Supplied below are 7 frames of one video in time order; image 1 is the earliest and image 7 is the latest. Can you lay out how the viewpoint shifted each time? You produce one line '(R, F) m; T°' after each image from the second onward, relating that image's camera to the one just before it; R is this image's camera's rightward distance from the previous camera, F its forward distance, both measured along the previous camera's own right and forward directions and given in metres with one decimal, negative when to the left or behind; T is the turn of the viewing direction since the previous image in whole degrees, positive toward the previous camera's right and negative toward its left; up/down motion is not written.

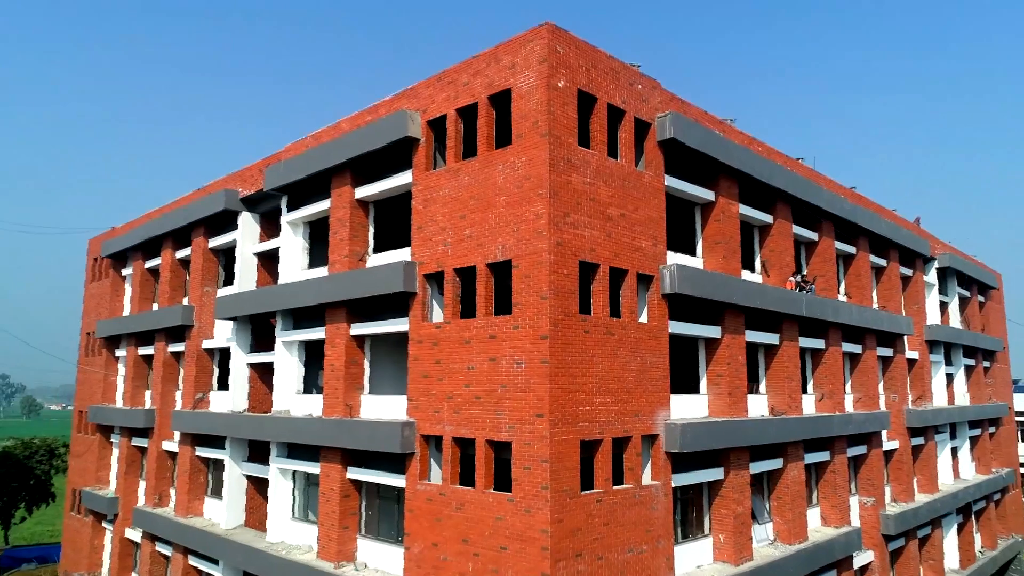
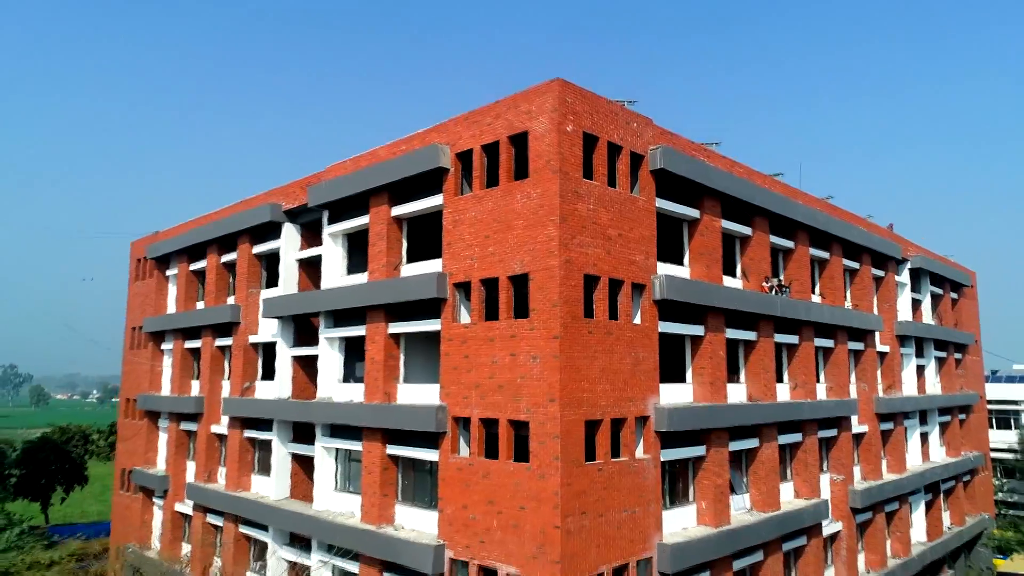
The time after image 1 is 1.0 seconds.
(-0.3, -2.4) m; 0°
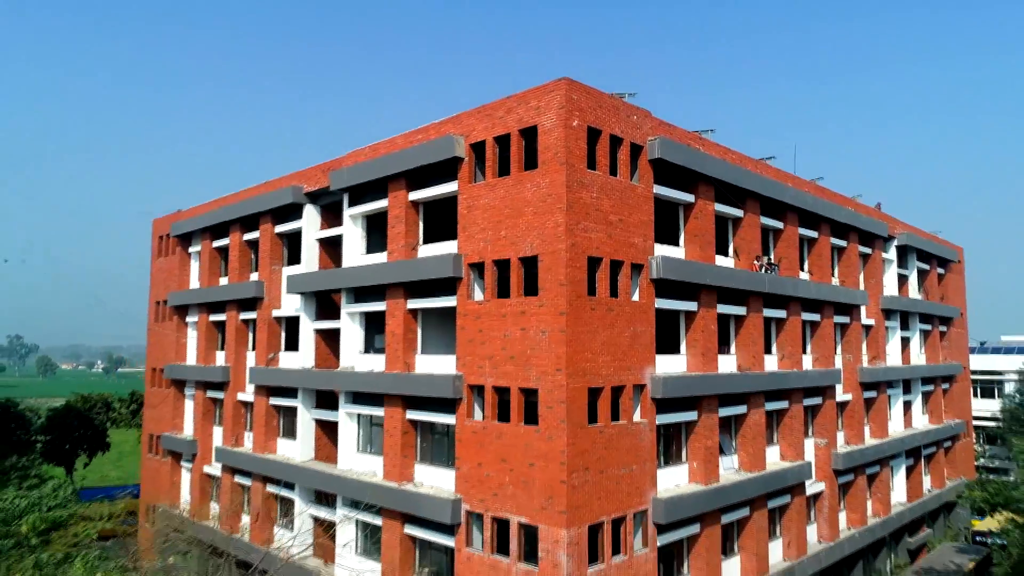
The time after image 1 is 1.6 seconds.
(-0.2, -1.4) m; 0°
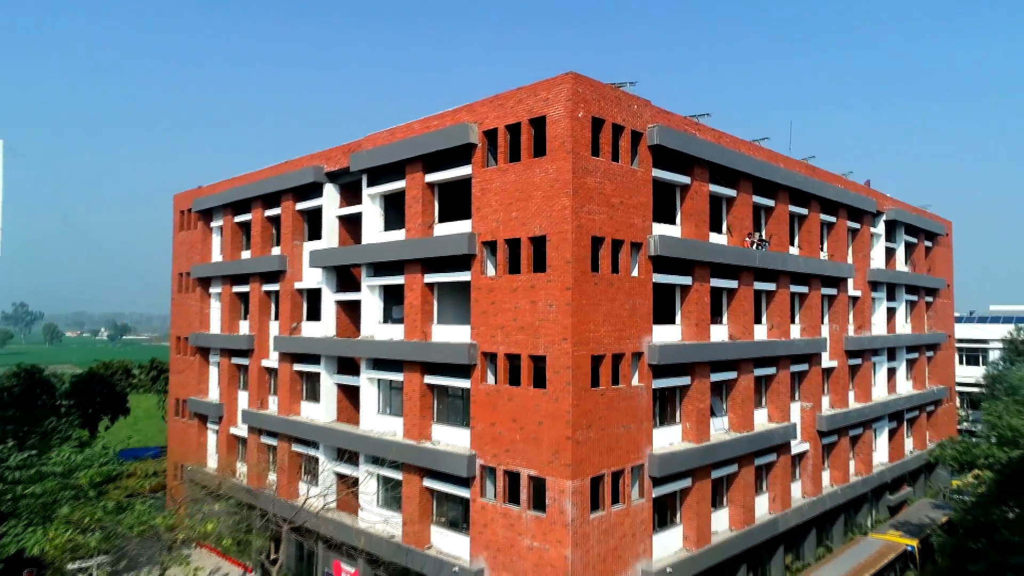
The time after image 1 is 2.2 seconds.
(-0.2, -1.5) m; 0°
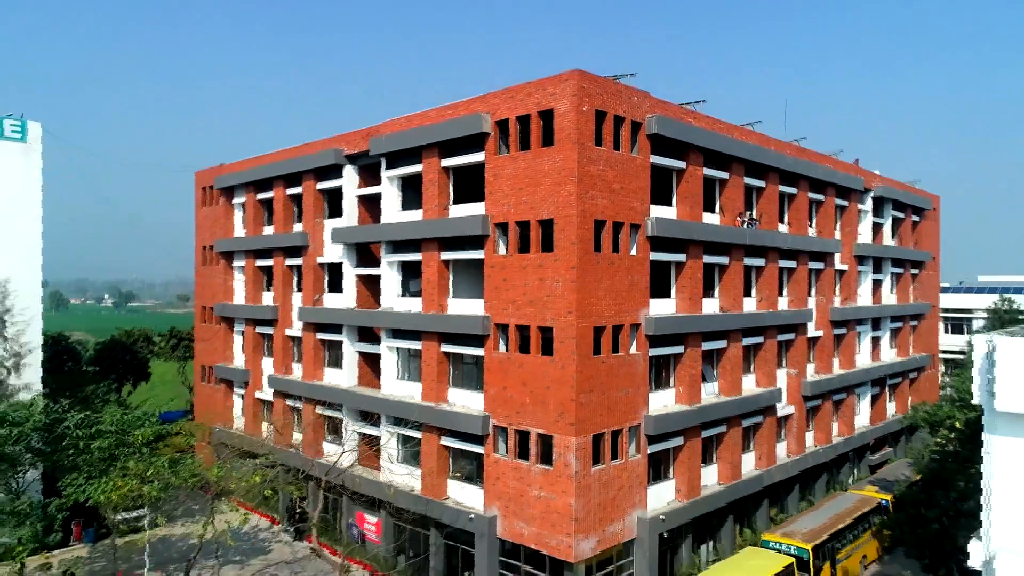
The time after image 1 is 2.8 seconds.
(-0.3, -1.8) m; 0°
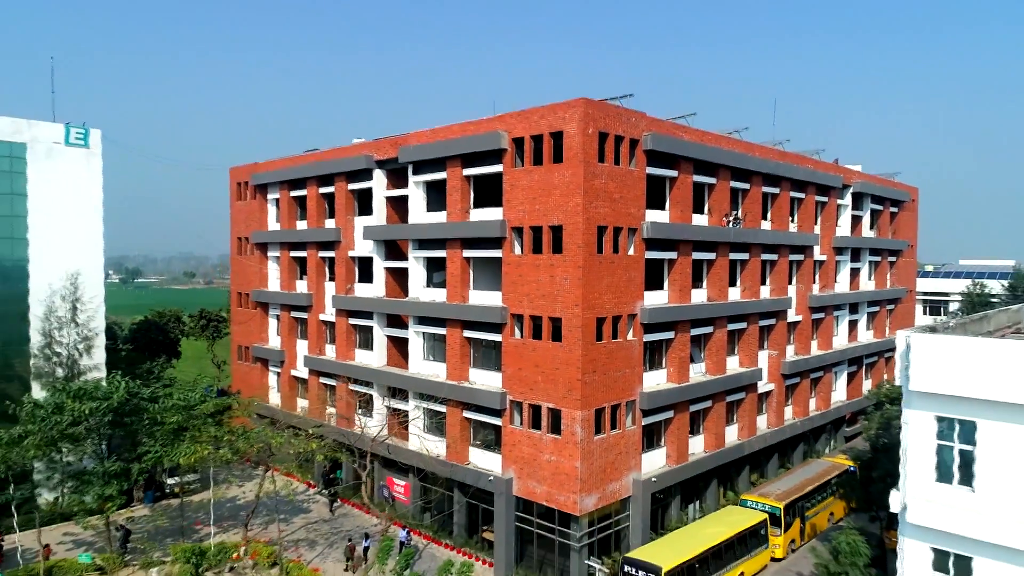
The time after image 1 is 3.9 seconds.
(-0.4, -3.1) m; 0°
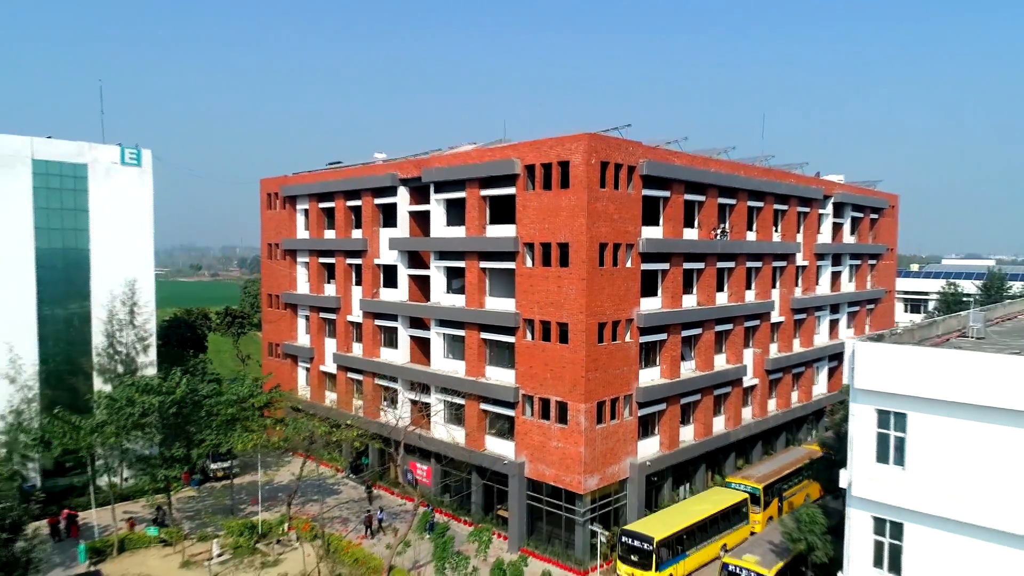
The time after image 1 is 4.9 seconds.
(-0.4, -3.2) m; 0°
